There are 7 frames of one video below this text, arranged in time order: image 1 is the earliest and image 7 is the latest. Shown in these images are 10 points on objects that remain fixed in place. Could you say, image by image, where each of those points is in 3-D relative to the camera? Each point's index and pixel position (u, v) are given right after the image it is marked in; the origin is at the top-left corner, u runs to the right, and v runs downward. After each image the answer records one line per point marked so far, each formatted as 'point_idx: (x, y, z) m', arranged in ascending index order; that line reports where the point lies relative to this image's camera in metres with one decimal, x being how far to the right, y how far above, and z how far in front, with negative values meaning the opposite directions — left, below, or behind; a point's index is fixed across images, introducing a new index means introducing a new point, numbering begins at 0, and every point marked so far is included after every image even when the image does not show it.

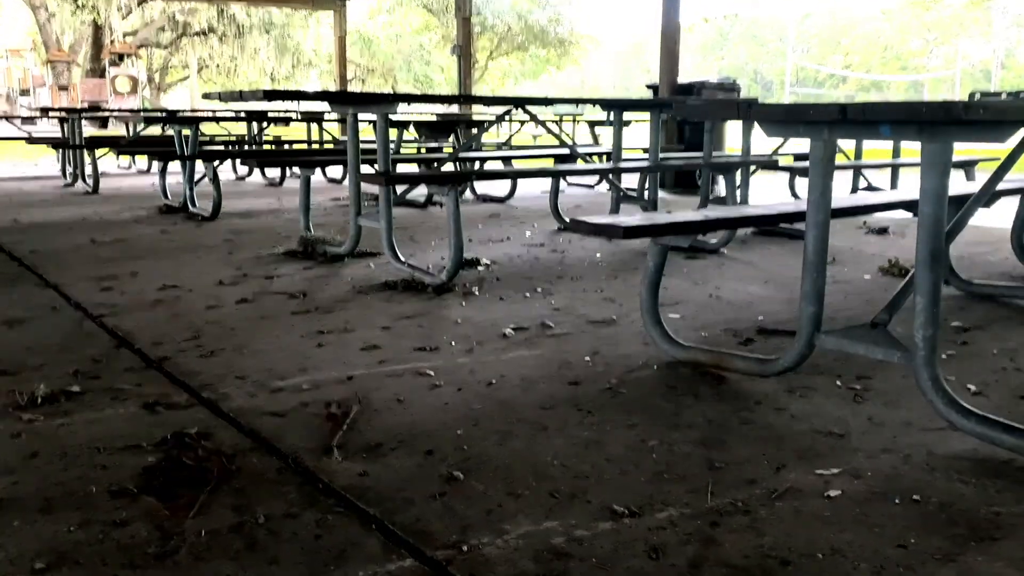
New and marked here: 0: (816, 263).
0: (+0.7, 0.0, +1.9) m
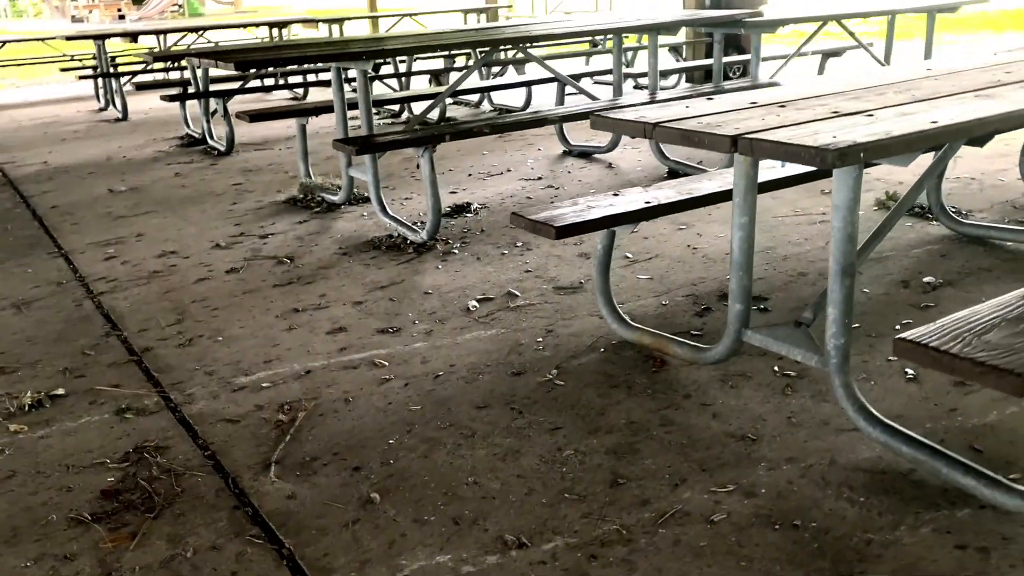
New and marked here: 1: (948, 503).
0: (+0.5, +0.1, +1.9) m
1: (+0.8, -0.4, +1.5) m
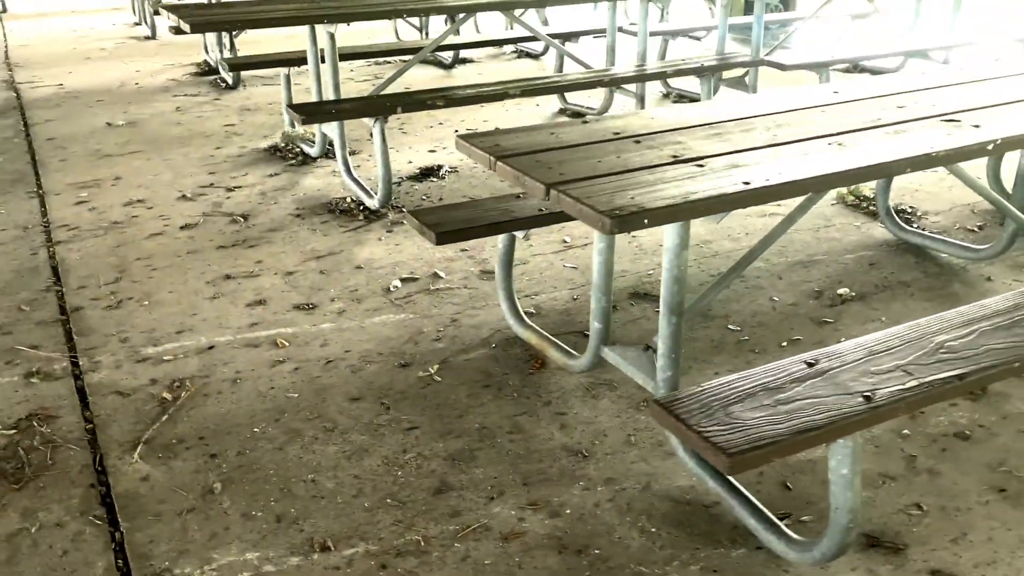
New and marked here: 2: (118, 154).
0: (+0.2, 0.0, +1.9) m
1: (+0.4, -0.5, +1.6) m
2: (-2.0, +0.7, +4.2) m
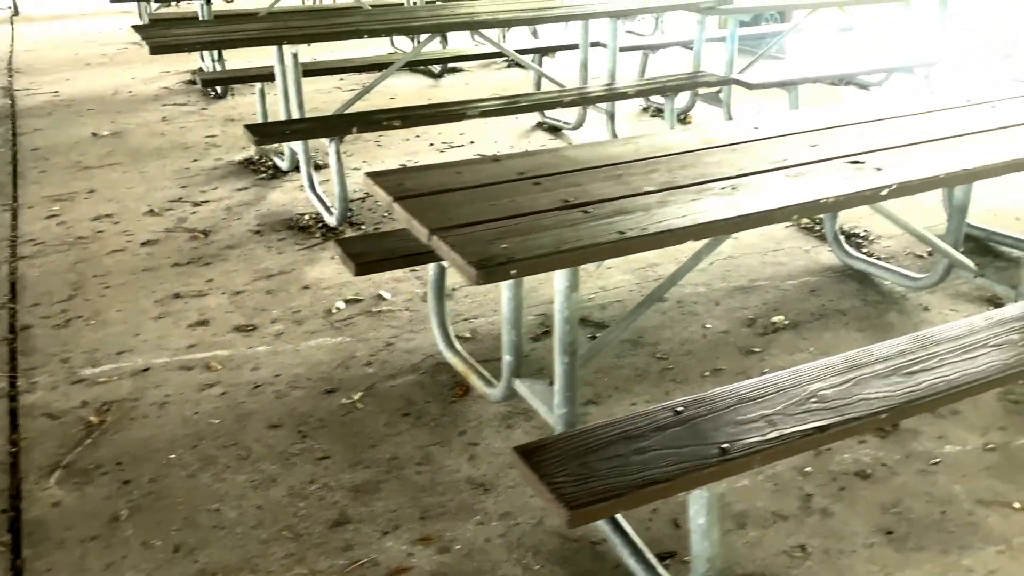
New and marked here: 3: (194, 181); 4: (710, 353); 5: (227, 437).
0: (0.0, -0.1, +1.9) m
1: (+0.2, -0.6, +1.6) m
2: (-2.2, +0.6, +4.3) m
3: (-1.5, +0.5, +4.0) m
4: (+0.6, -0.2, +2.4) m
5: (-0.7, -0.4, +2.1) m
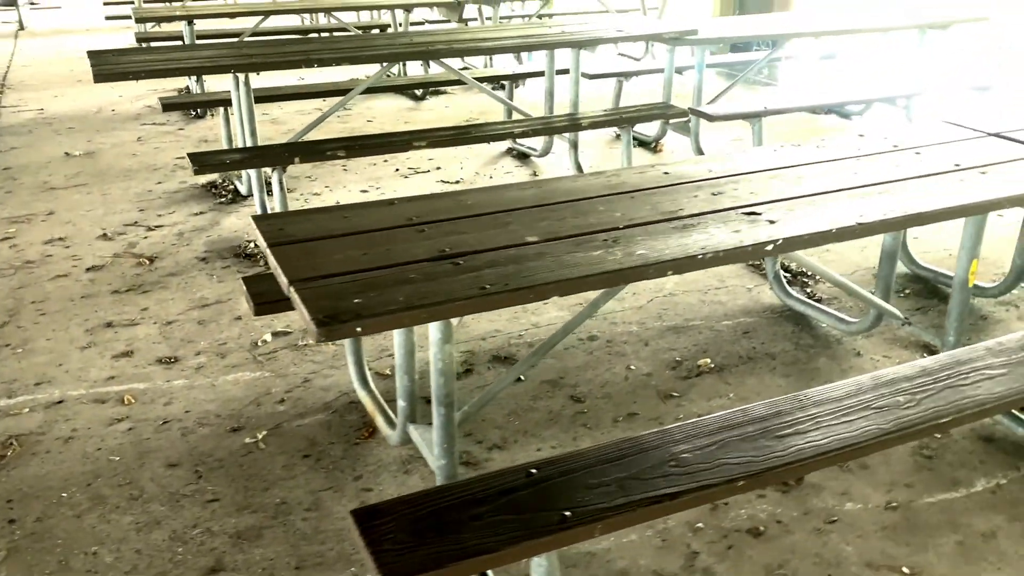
0: (-0.3, -0.2, +1.9) m
1: (-0.1, -0.7, +1.6) m
2: (-2.3, +0.5, +4.3) m
3: (-1.7, +0.4, +4.0) m
4: (+0.3, -0.3, +2.4) m
5: (-1.0, -0.5, +2.0) m
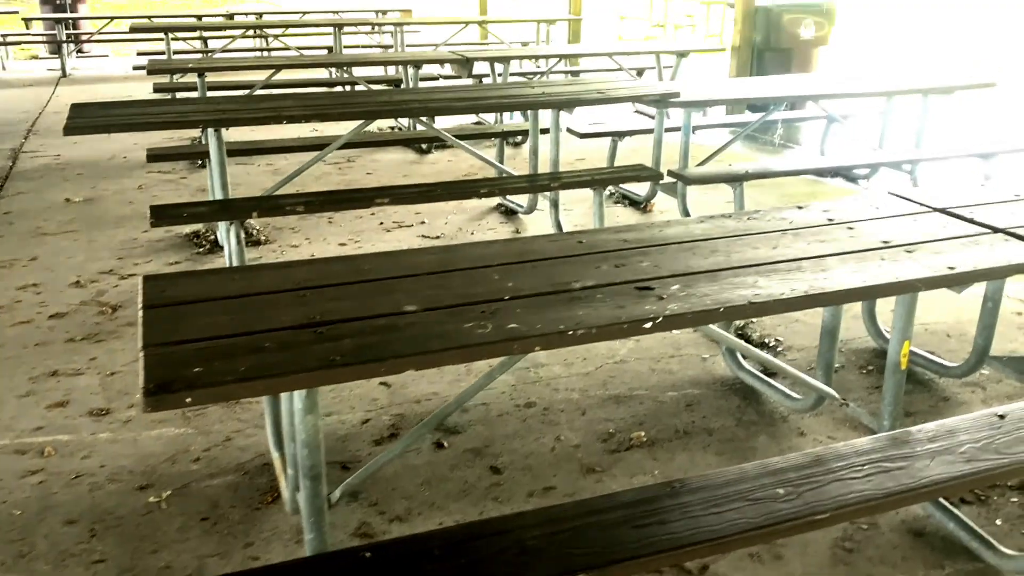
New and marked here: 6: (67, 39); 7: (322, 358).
0: (-0.5, -0.3, +1.9) m
1: (-0.4, -0.8, +1.5) m
2: (-2.4, +0.3, +4.4) m
3: (-1.9, +0.2, +4.0) m
4: (+0.1, -0.5, +2.3) m
5: (-1.2, -0.6, +2.0) m
6: (-5.9, +3.3, +11.0) m
7: (-0.3, -0.1, +1.4) m
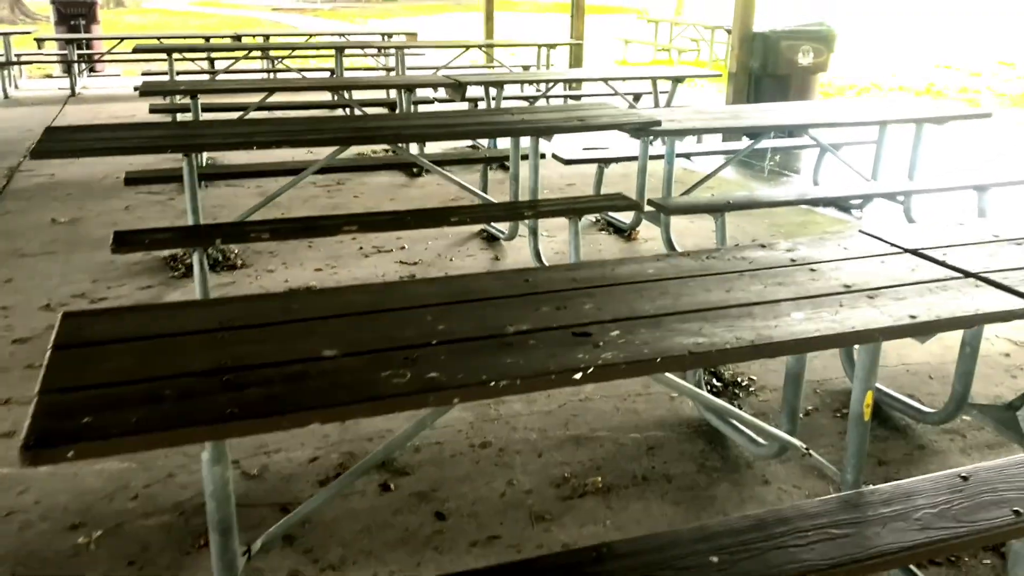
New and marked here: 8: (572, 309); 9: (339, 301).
0: (-0.6, -0.4, +1.8) m
1: (-0.5, -0.9, +1.4) m
2: (-2.5, +0.2, +4.4) m
3: (-2.0, +0.1, +4.0) m
4: (0.0, -0.6, +2.2) m
5: (-1.4, -0.7, +2.0) m
6: (-5.9, +3.1, +11.1) m
7: (-0.5, -0.2, +1.4) m
8: (+0.1, 0.0, +1.8) m
9: (-0.4, 0.0, +1.8) m
